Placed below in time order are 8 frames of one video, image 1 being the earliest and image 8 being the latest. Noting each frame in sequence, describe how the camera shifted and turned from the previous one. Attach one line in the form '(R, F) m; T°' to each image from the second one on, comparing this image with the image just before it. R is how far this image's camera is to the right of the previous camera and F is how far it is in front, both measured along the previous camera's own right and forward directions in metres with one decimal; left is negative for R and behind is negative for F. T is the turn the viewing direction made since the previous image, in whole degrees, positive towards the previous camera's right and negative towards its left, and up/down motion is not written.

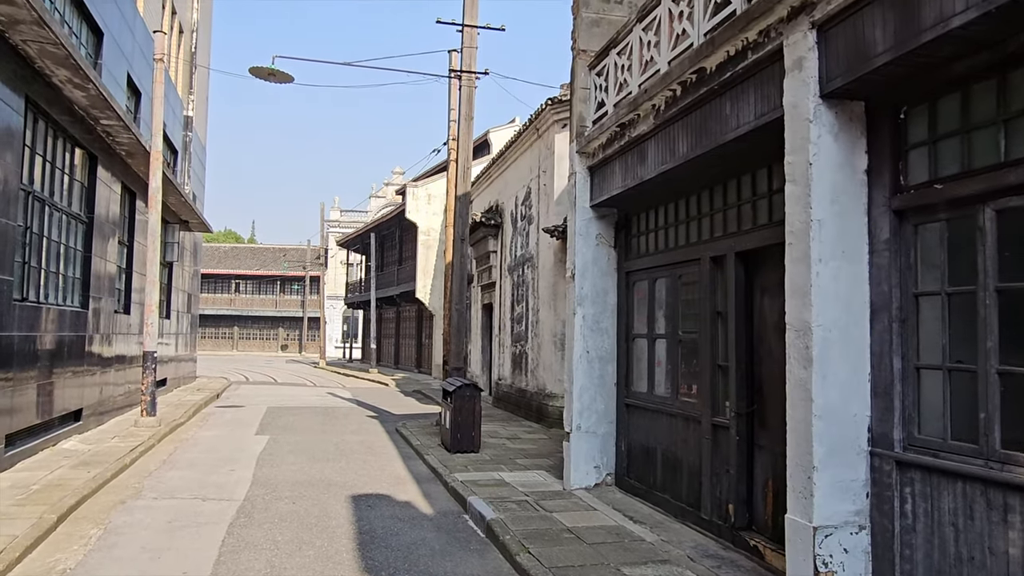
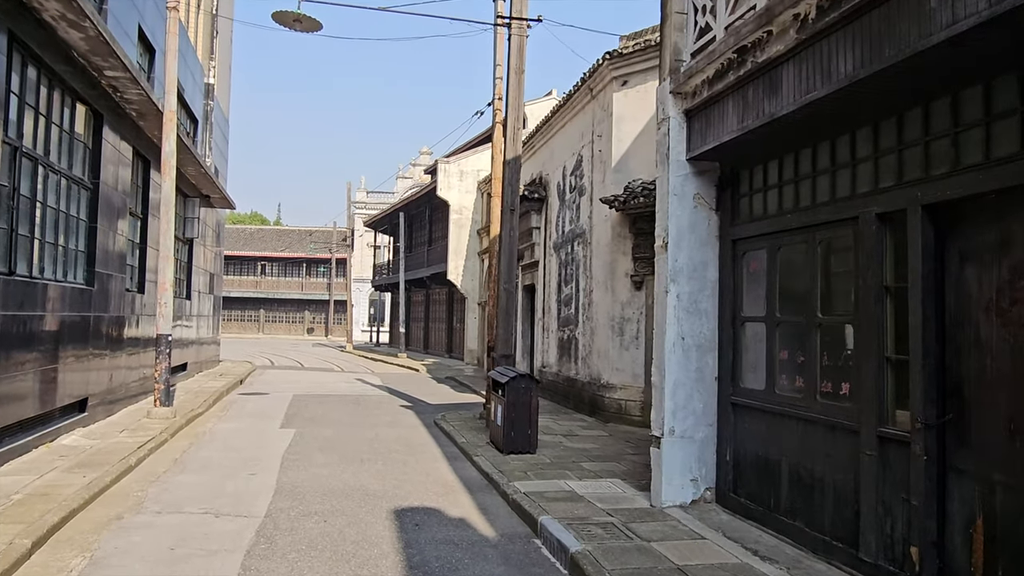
(-0.5, +1.5) m; -2°
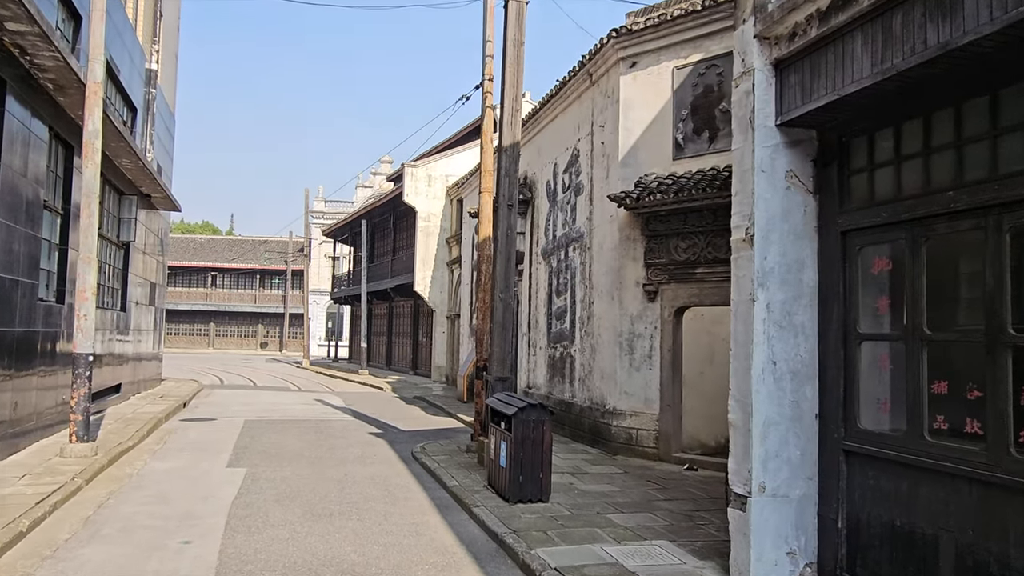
(-0.5, +1.8) m; +3°
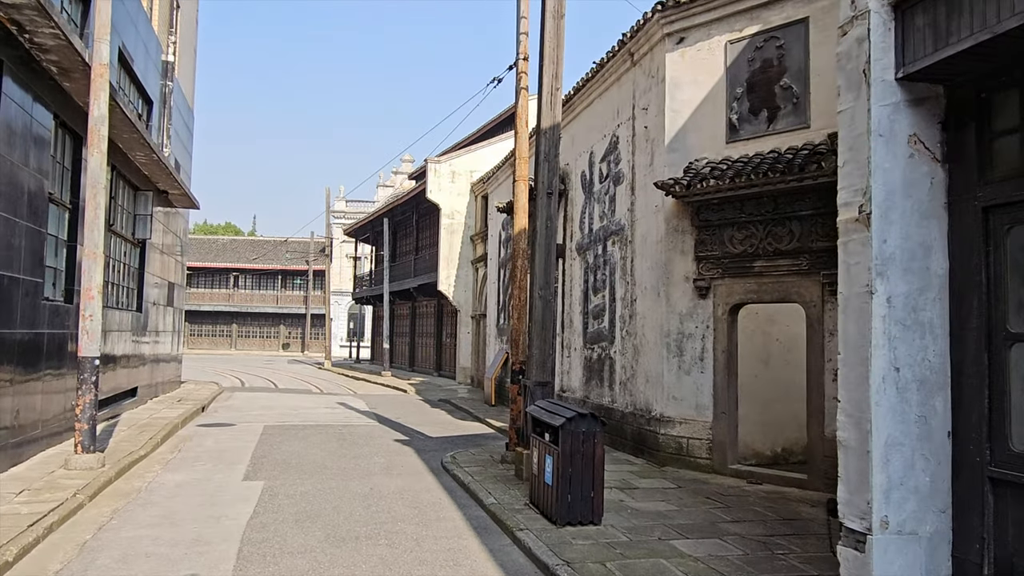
(-0.2, +0.8) m; -2°
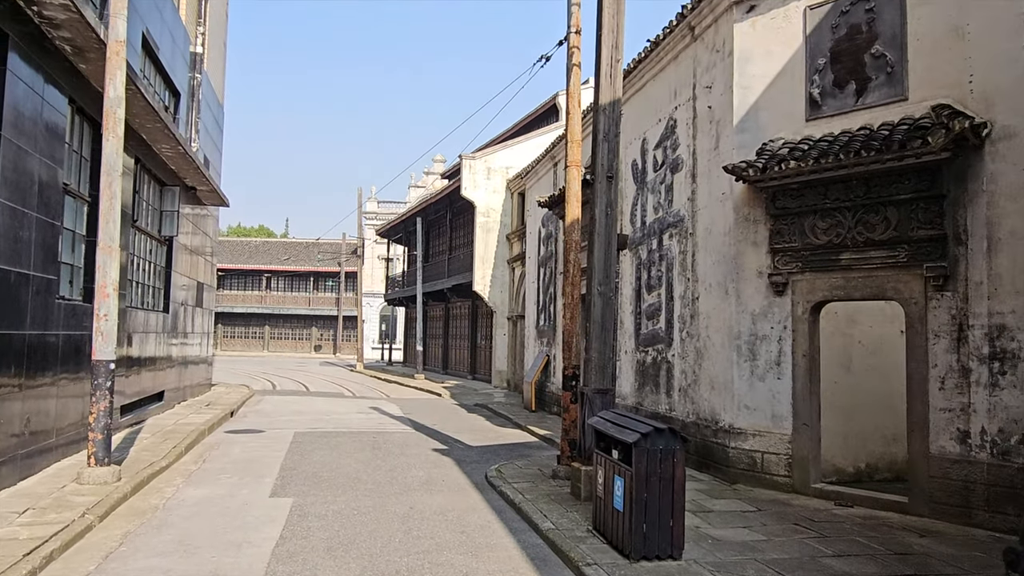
(-0.3, +0.9) m; -2°
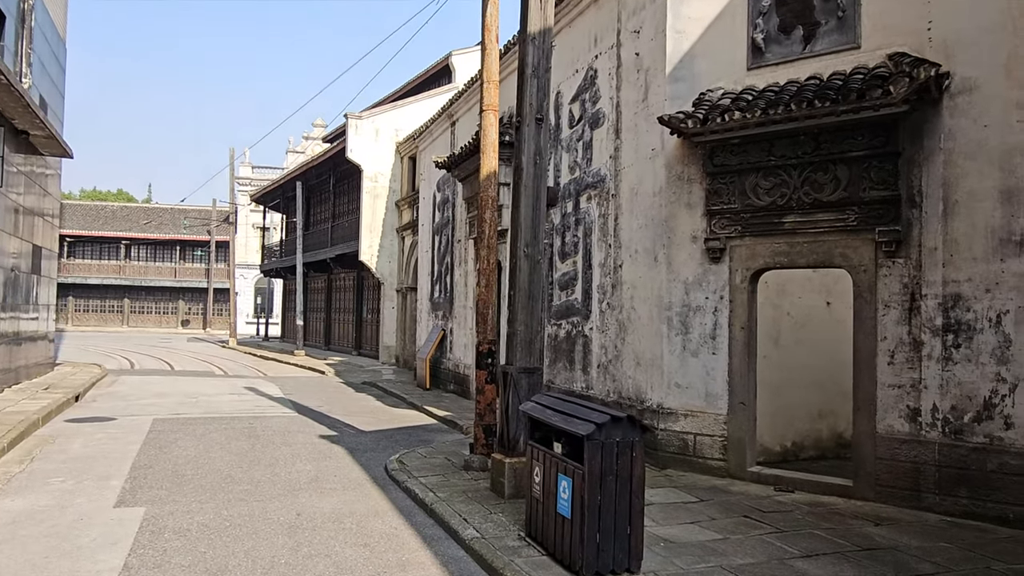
(-0.2, +1.2) m; +9°
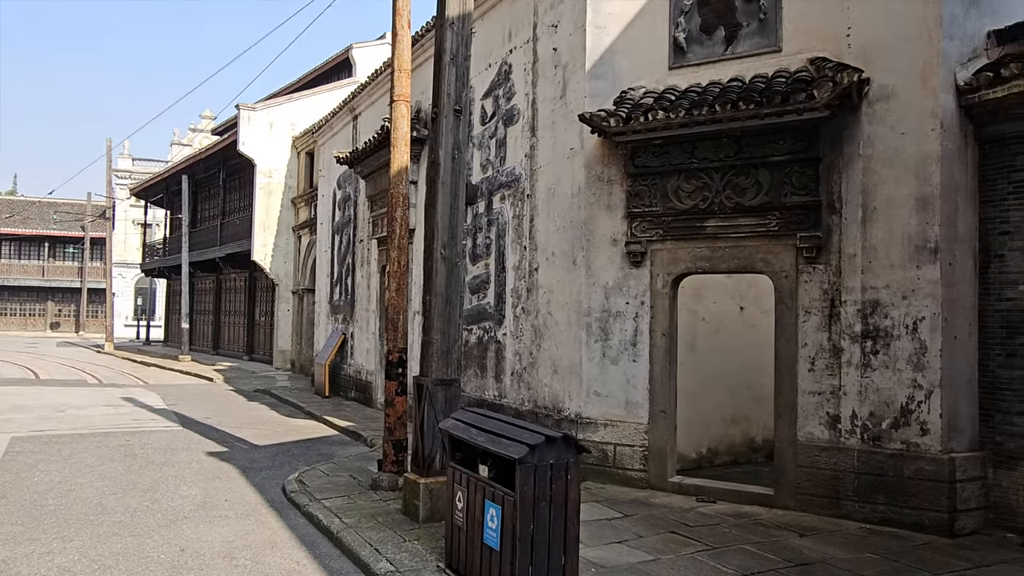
(-0.1, +0.5) m; +8°
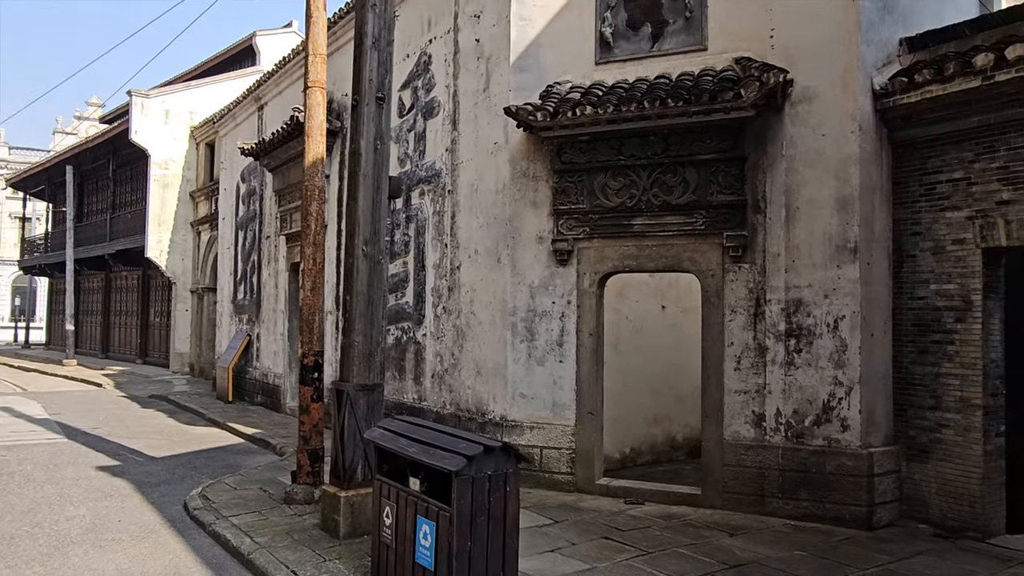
(-0.1, +0.3) m; +7°
